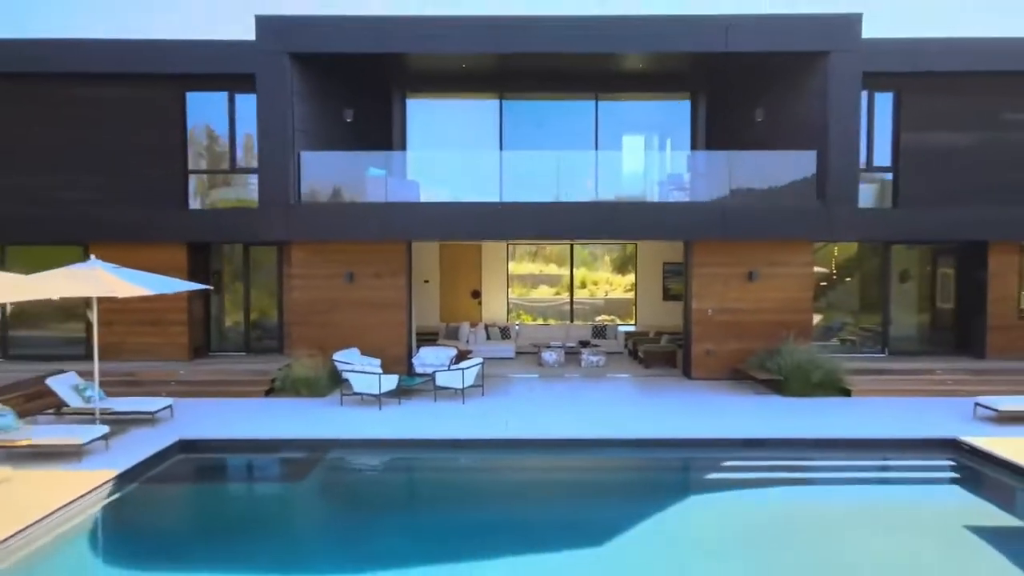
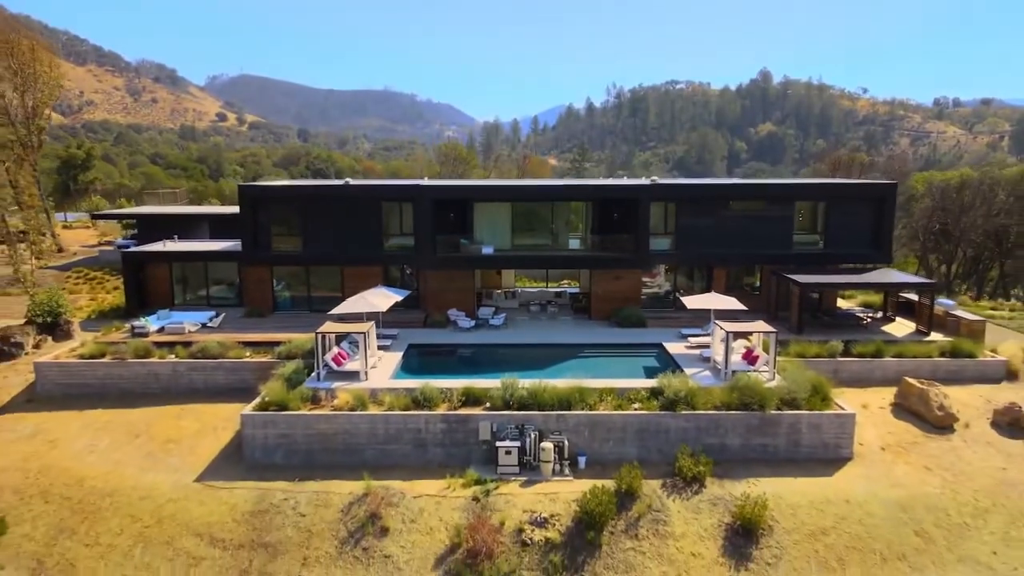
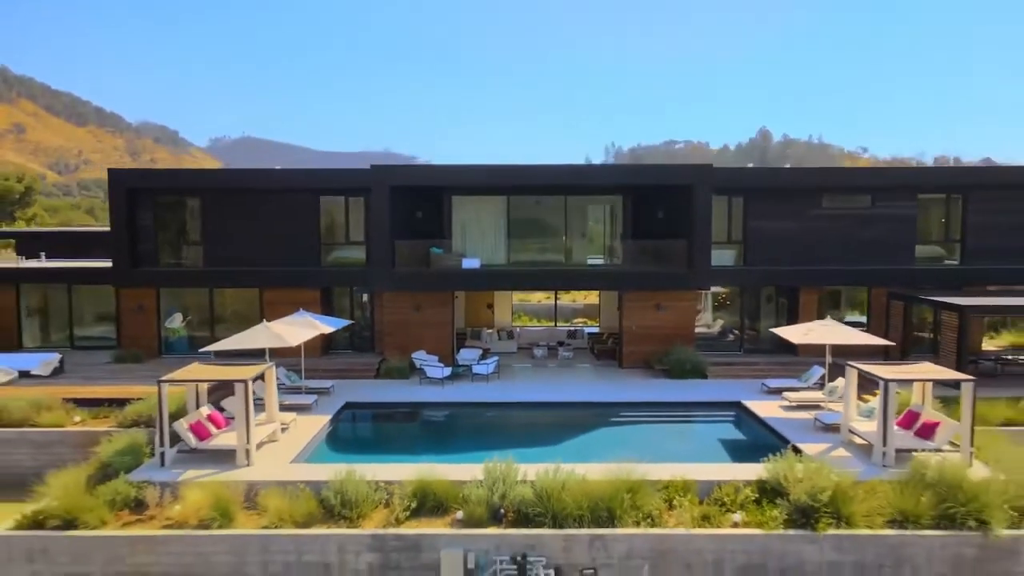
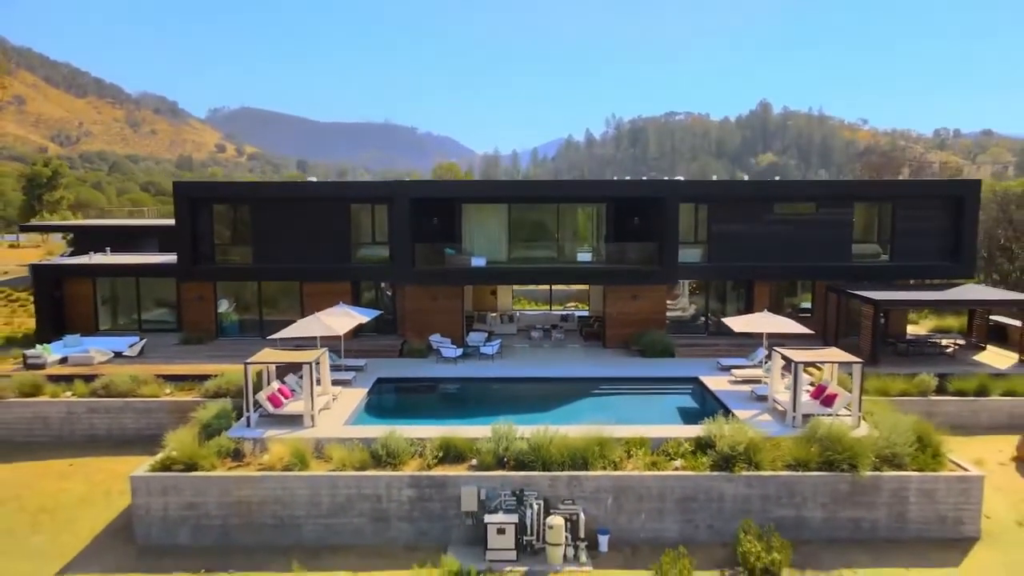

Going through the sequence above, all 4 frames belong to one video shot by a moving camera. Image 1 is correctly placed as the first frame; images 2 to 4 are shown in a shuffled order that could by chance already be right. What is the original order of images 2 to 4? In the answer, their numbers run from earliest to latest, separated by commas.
3, 4, 2
